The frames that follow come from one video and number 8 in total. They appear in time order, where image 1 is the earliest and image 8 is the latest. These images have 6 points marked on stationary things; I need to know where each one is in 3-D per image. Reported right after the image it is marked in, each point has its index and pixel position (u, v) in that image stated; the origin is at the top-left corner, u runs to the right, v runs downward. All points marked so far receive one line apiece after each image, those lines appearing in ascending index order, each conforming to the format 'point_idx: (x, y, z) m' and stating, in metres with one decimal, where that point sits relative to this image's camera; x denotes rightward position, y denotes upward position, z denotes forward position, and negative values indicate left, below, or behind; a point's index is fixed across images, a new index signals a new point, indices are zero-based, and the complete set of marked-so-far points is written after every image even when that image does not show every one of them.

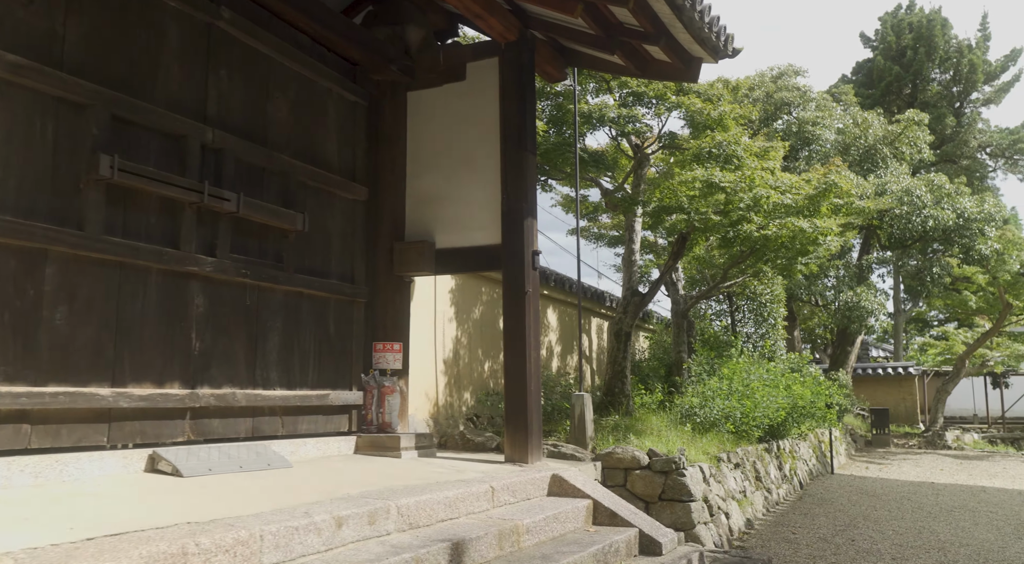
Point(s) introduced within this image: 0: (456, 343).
0: (-0.6, -0.6, +8.6) m
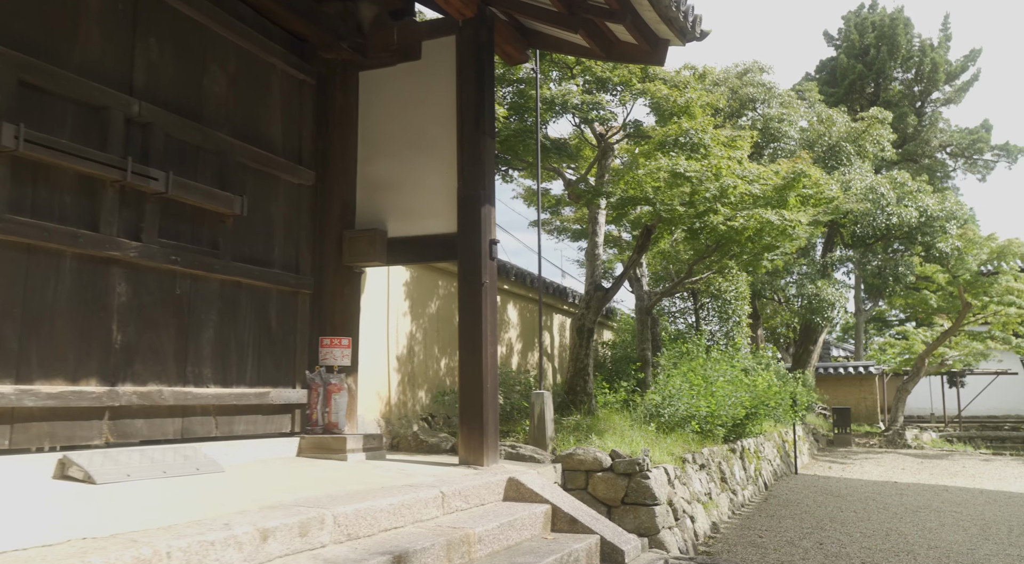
0: (-1.0, -0.6, +8.1) m
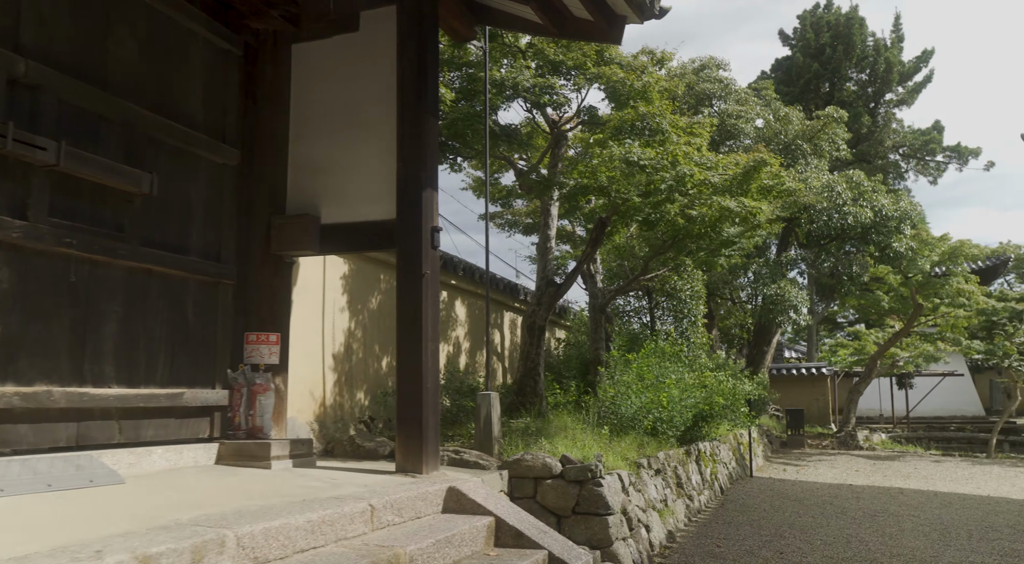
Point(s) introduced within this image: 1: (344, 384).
0: (-1.5, -0.5, +7.6) m
1: (-1.5, -0.9, +7.5) m
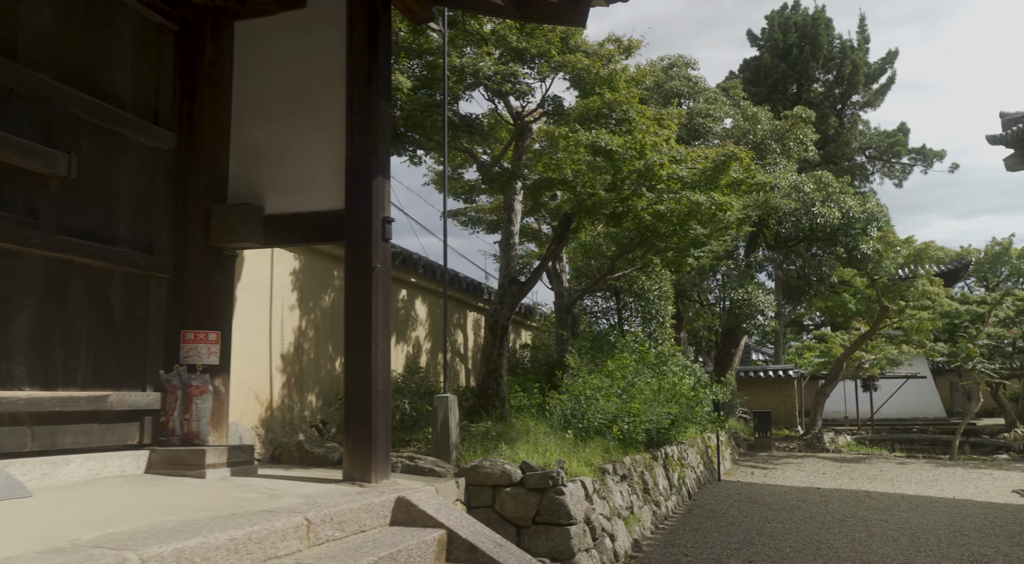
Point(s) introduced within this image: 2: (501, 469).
0: (-1.9, -0.5, +7.1) m
1: (-1.9, -0.9, +7.0) m
2: (-0.1, -1.3, +5.8) m
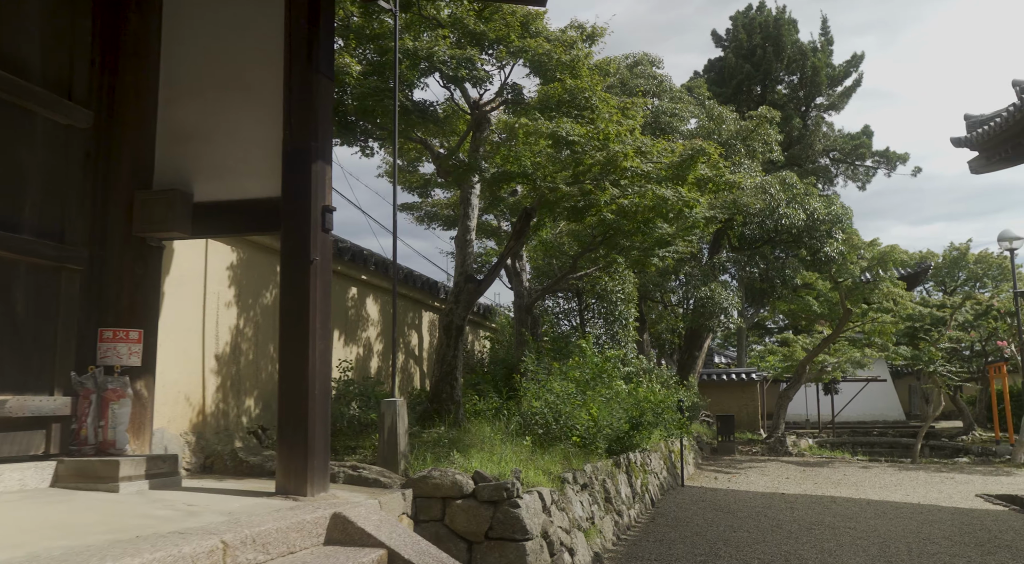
0: (-2.2, -0.4, +6.6) m
1: (-2.2, -0.9, +6.5) m
2: (-0.4, -1.3, +5.3) m
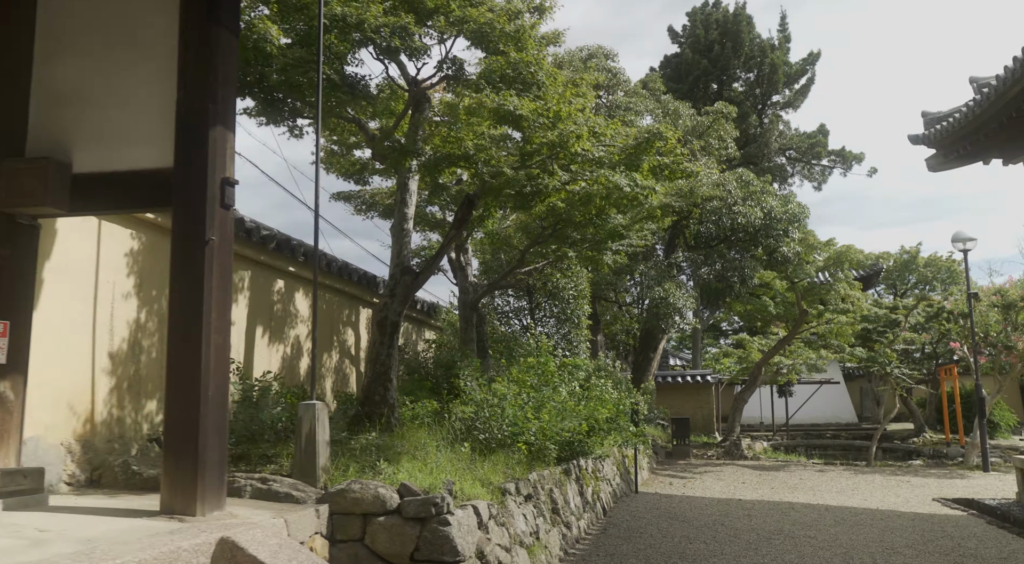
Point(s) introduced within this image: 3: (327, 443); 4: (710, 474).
0: (-2.7, -0.3, +5.9) m
1: (-2.7, -0.8, +5.8) m
2: (-0.8, -1.2, +4.7) m
3: (-1.2, -1.0, +5.4) m
4: (+3.7, -3.6, +15.3) m
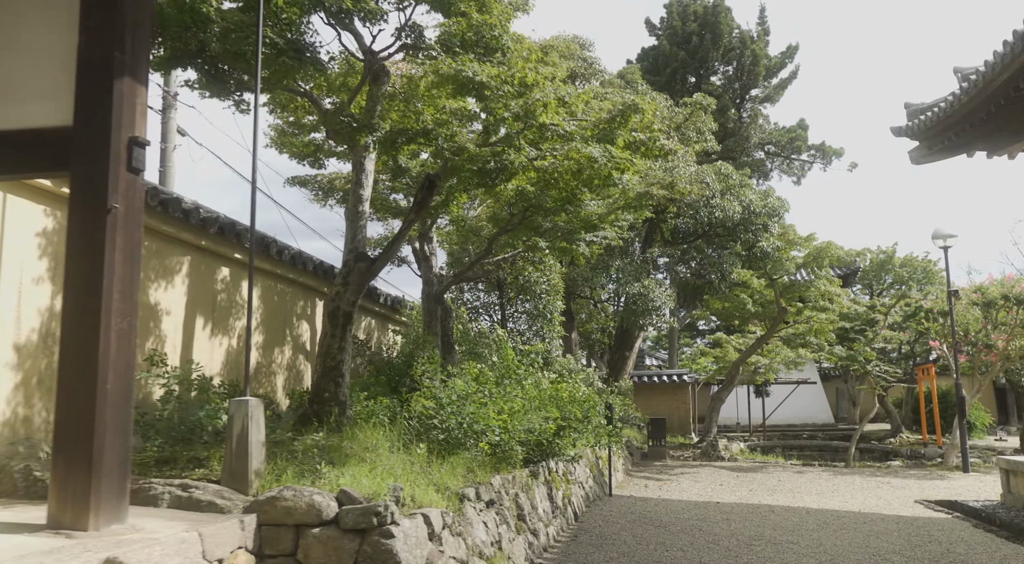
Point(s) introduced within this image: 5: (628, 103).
0: (-3.0, -0.2, +5.3) m
1: (-3.0, -0.7, +5.1) m
2: (-1.0, -1.1, +4.1) m
3: (-1.5, -0.9, +4.8) m
4: (+3.2, -3.5, +14.8) m
5: (+1.1, +1.6, +7.7) m
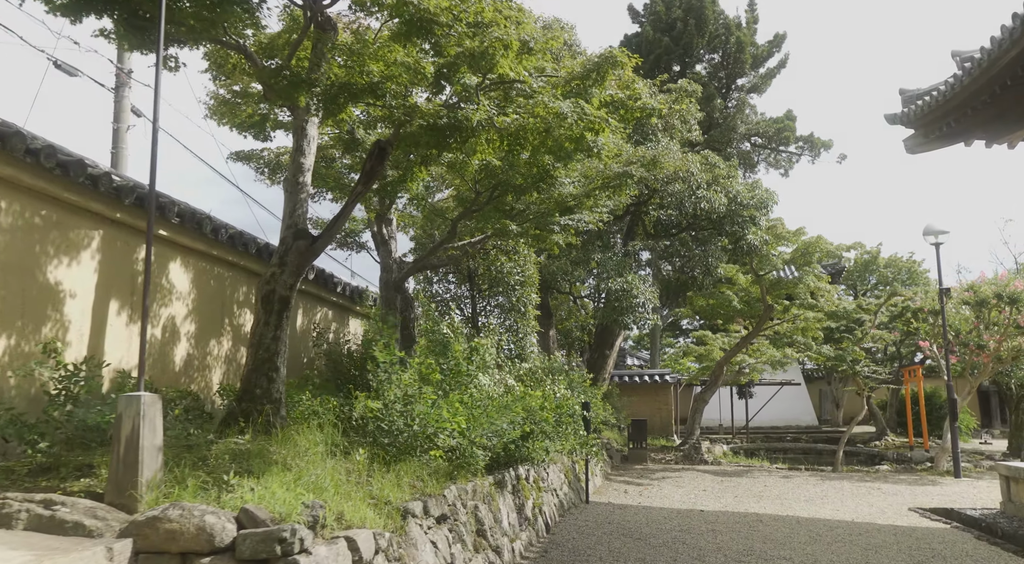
0: (-3.2, -0.1, +4.4) m
1: (-3.2, -0.5, +4.2) m
2: (-1.3, -1.0, +3.2) m
3: (-1.7, -0.8, +3.9) m
4: (+2.7, -3.4, +14.0) m
5: (+0.8, +1.7, +6.9) m
